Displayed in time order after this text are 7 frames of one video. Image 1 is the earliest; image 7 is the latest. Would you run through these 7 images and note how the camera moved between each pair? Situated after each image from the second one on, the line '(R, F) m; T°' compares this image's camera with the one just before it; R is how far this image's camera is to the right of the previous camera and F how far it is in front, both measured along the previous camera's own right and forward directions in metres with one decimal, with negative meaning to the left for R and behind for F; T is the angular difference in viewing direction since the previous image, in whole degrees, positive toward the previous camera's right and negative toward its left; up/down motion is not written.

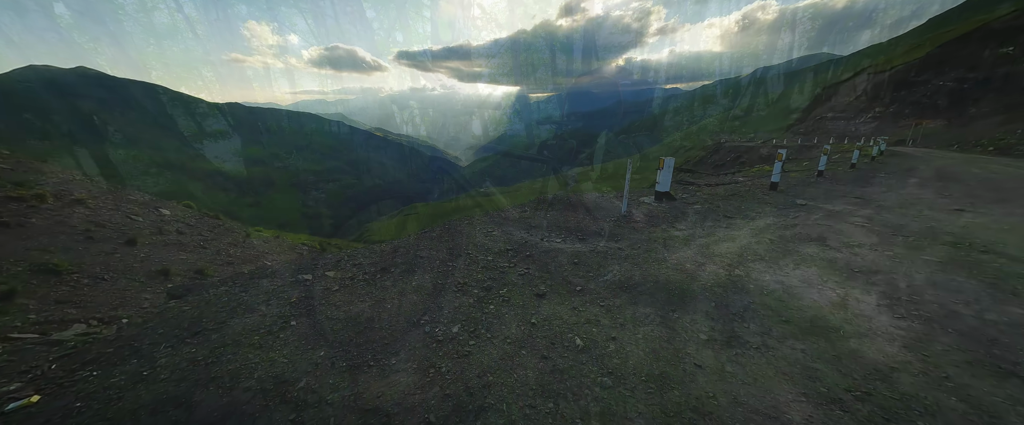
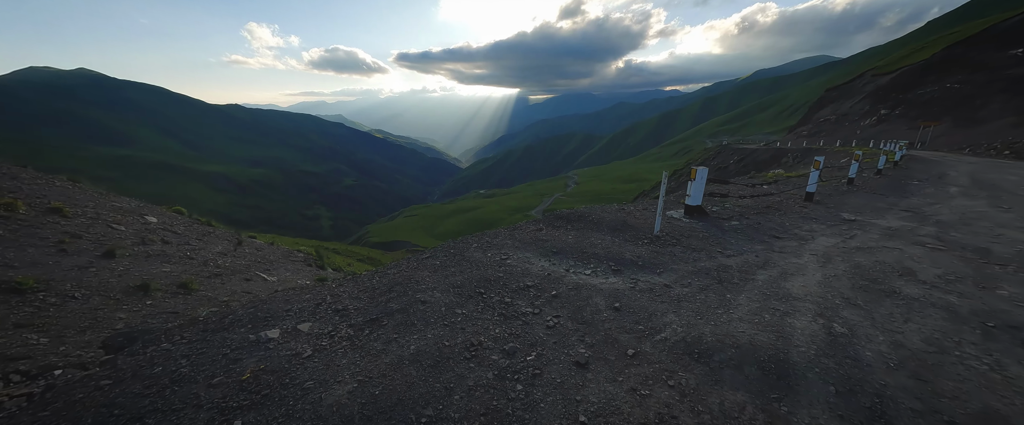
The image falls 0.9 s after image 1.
(-0.4, +1.6) m; 0°
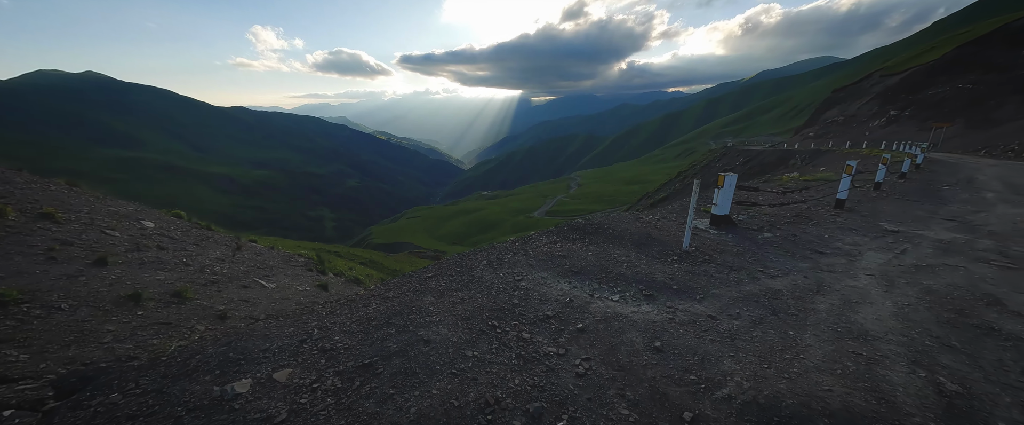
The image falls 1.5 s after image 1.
(-0.2, +1.0) m; 0°
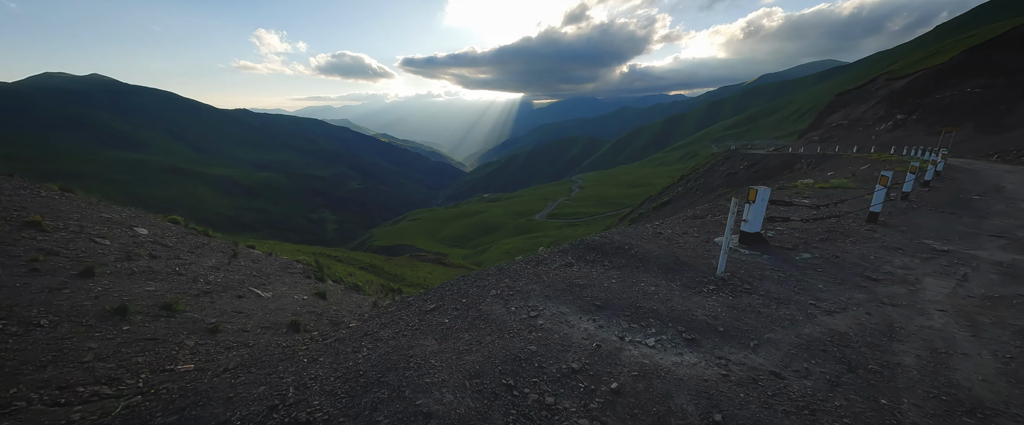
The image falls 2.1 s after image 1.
(-0.2, +1.0) m; 0°
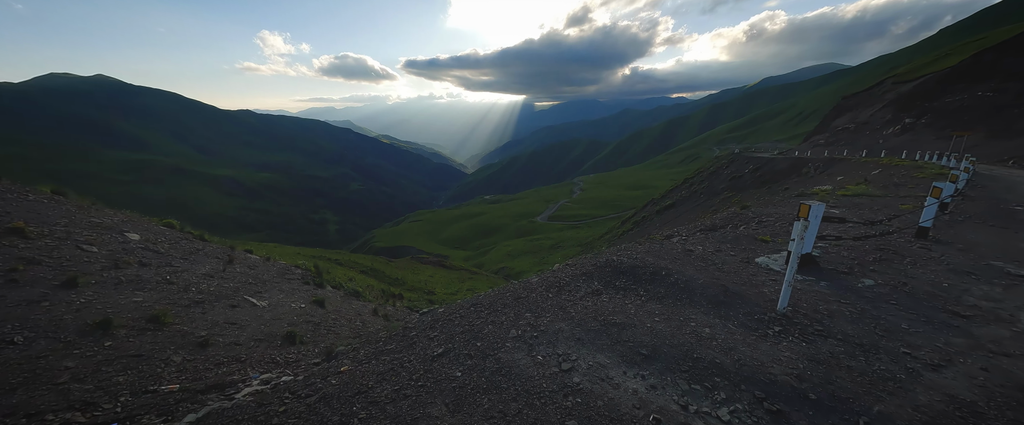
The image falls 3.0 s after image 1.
(-0.4, +1.2) m; 0°
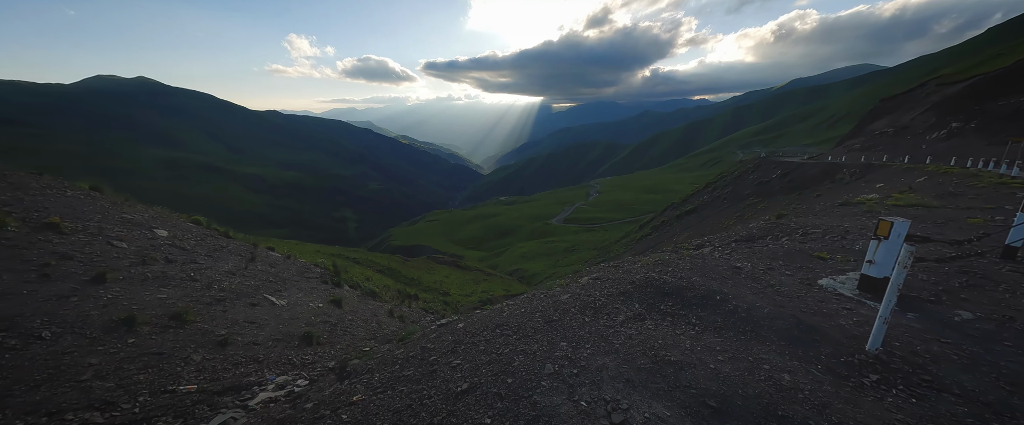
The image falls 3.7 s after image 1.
(-0.3, +0.9) m; -3°
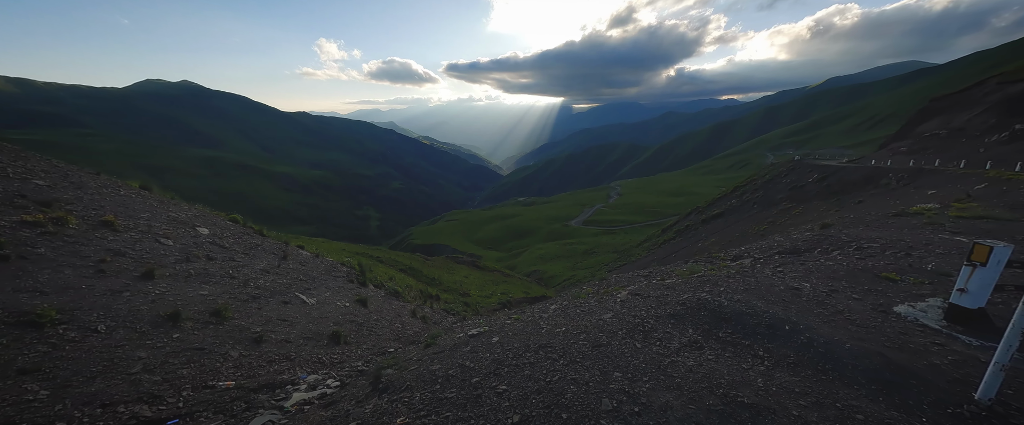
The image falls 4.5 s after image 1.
(-0.5, +0.3) m; -3°
